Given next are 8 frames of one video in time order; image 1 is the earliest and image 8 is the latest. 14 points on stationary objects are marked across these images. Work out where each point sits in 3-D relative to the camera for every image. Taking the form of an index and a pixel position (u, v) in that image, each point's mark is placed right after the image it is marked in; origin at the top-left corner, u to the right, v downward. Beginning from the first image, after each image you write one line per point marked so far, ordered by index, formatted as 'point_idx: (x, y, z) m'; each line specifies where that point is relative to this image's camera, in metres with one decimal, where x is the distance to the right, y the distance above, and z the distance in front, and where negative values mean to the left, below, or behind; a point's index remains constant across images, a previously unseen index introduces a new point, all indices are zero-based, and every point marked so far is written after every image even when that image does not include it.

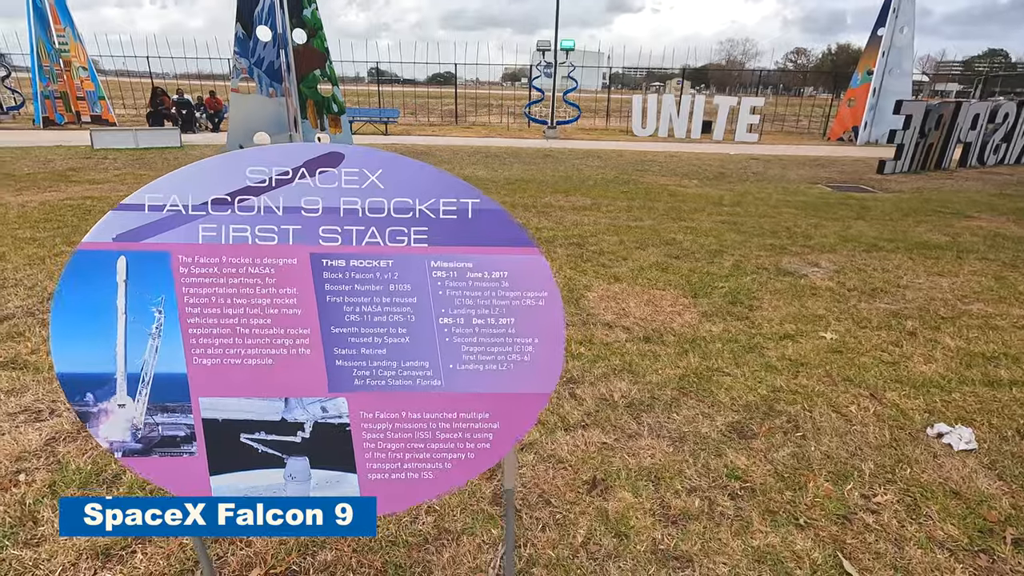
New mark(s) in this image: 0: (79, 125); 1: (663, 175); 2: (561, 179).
0: (-14.5, +5.5, +17.9) m
1: (+2.9, +2.2, +10.4) m
2: (+0.8, +1.8, +9.1) m
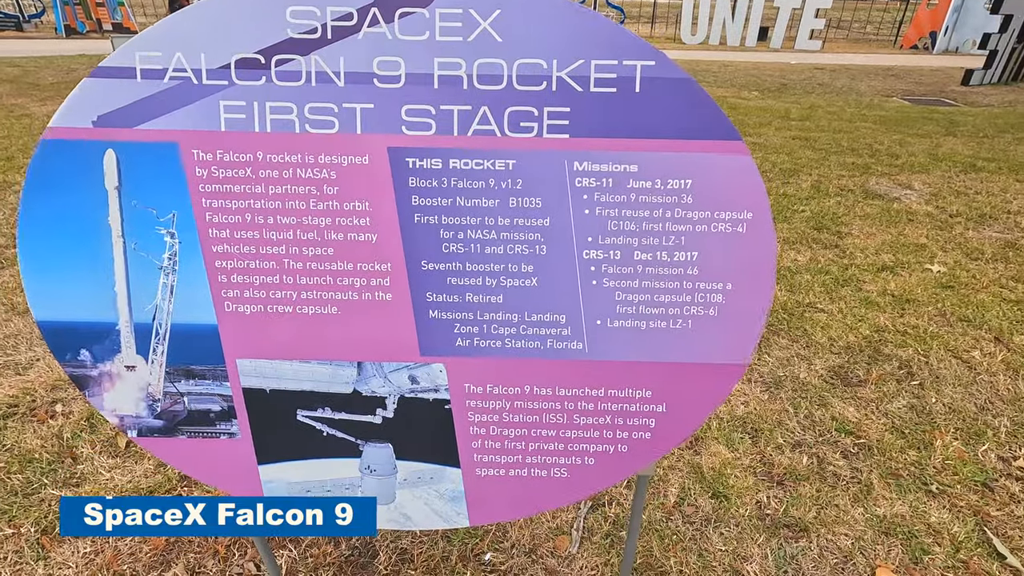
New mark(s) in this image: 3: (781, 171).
0: (-13.3, +8.2, +17.4) m
1: (+3.6, +3.6, +9.5) m
2: (+1.5, +3.1, +8.4) m
3: (+2.3, +1.0, +4.5) m
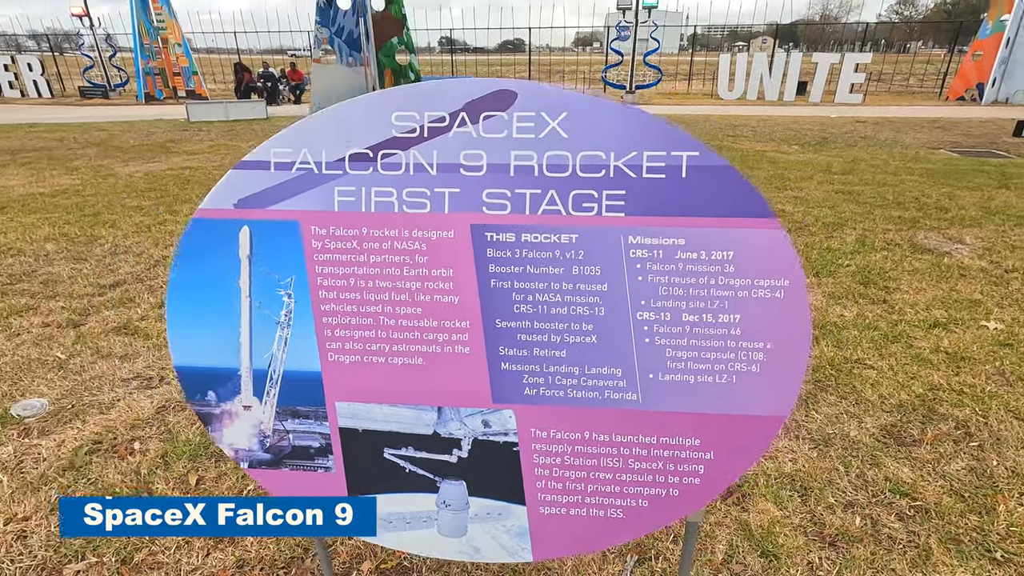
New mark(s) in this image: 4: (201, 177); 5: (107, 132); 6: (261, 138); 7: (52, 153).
0: (-11.9, +6.7, +19.0) m
1: (+4.4, +2.6, +9.6) m
2: (+2.2, +2.2, +8.6) m
3: (+2.6, +0.5, +4.5) m
4: (-3.7, +1.3, +6.4) m
5: (-8.1, +3.1, +10.7) m
6: (-4.5, +2.7, +9.6) m
7: (-6.9, +2.0, +8.1) m
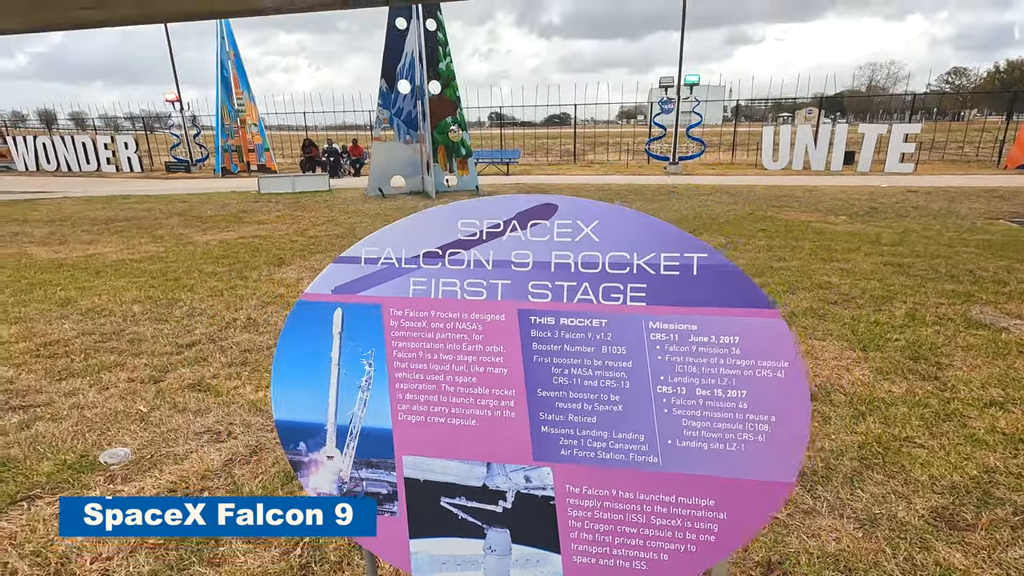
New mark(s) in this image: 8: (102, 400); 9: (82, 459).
0: (-10.2, +4.5, +20.7) m
1: (+5.2, +1.4, +9.6) m
2: (+2.9, +1.1, +8.7) m
3: (+3.0, -0.1, +4.4) m
4: (-3.2, +0.6, +6.9) m
5: (-7.1, +1.9, +11.8) m
6: (-3.7, +1.5, +10.4) m
7: (-6.2, +1.1, +8.9) m
8: (-2.5, -0.7, +3.2) m
9: (-2.2, -0.9, +2.8) m
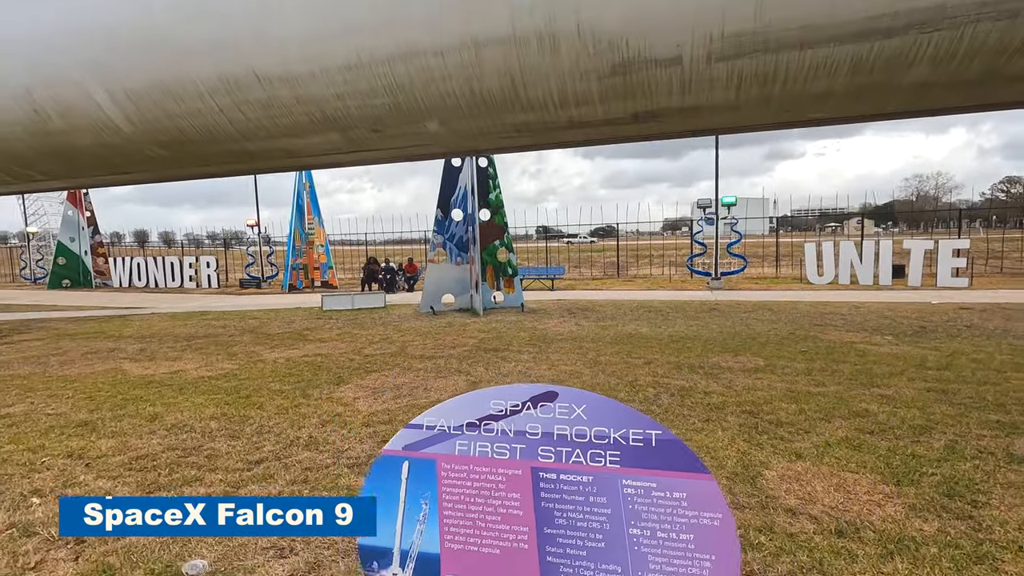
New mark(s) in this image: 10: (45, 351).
0: (-8.3, 0.0, +22.4) m
1: (+6.0, -0.7, +9.5) m
2: (+3.6, -0.8, +8.9) m
3: (+3.3, -1.2, +4.4) m
4: (-2.6, -1.1, +7.5) m
5: (-6.1, -0.7, +12.9) m
6: (-2.8, -0.8, +11.1) m
7: (-5.4, -0.9, +9.9) m
8: (-2.3, -1.5, +3.6) m
9: (-2.0, -1.6, +3.1) m
10: (-8.1, -1.1, +9.3) m
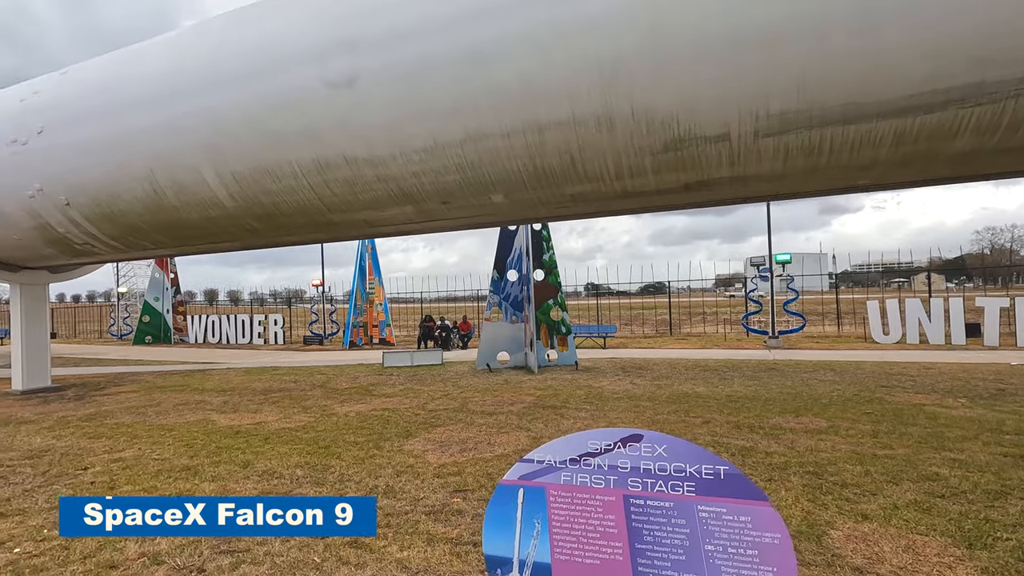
0: (-6.1, -2.5, +23.3) m
1: (+7.0, -1.8, +9.2) m
2: (+4.6, -1.8, +8.8) m
3: (+3.9, -1.7, +4.4) m
4: (-1.7, -1.9, +8.0) m
5: (-4.8, -2.2, +13.6) m
6: (-1.6, -2.0, +11.6) m
7: (-4.4, -2.1, +10.5) m
8: (-1.8, -2.0, +4.0) m
9: (-1.6, -2.0, +3.5) m
10: (-7.1, -2.2, +10.2) m
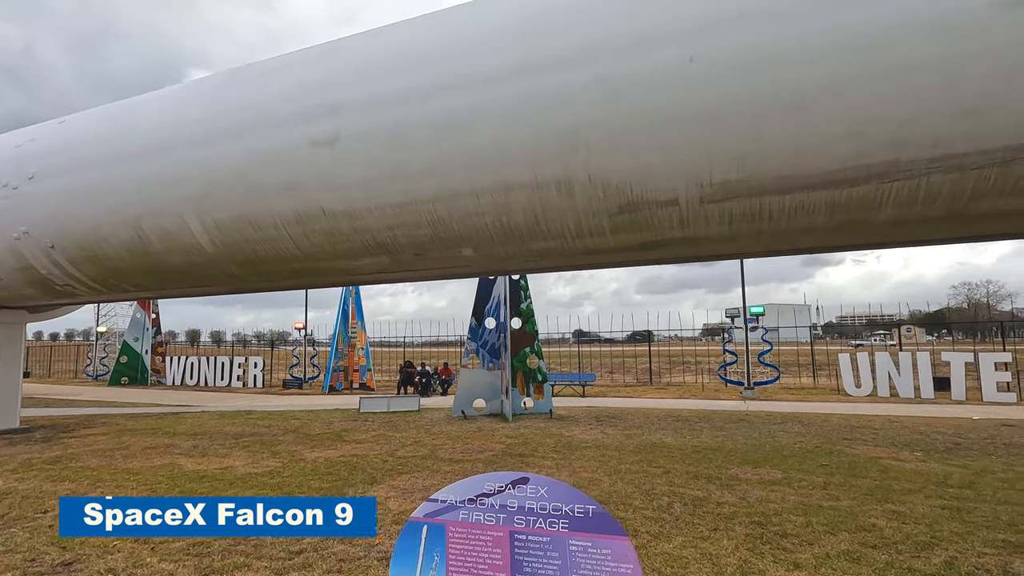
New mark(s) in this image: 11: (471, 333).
0: (-7.0, -4.4, +23.2) m
1: (+6.4, -2.8, +9.5) m
2: (+4.0, -2.7, +9.0) m
3: (+3.5, -2.2, +4.6) m
4: (-2.2, -2.6, +8.0) m
5: (-5.4, -3.3, +13.6) m
6: (-2.2, -3.1, +11.6) m
7: (-4.9, -3.0, +10.5) m
8: (-2.2, -2.3, +4.1) m
9: (-2.0, -2.4, +3.6) m
10: (-7.6, -3.0, +10.2) m
11: (-1.1, -1.2, +14.6) m
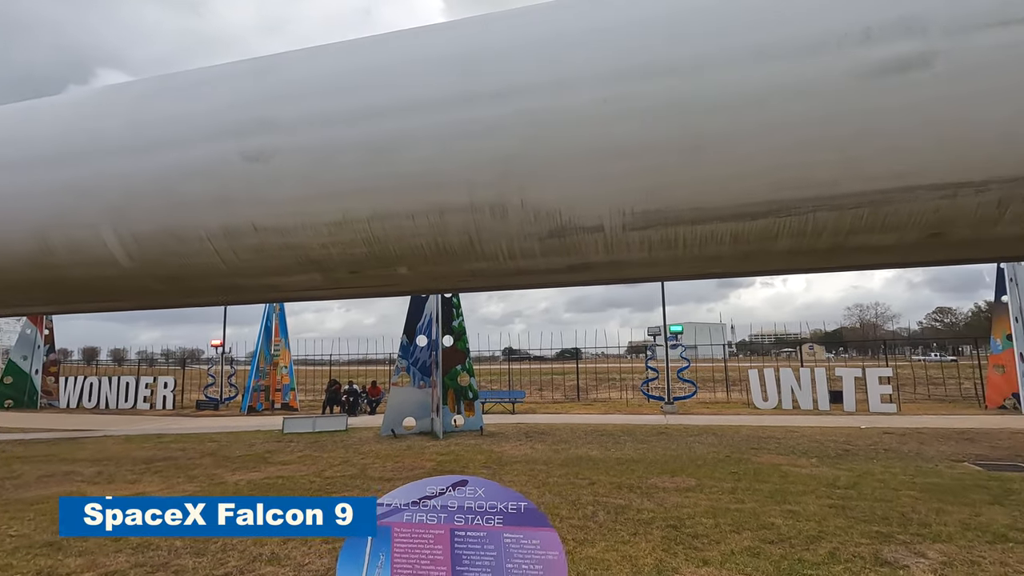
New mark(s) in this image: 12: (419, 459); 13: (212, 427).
0: (-9.9, -5.1, +22.2) m
1: (+5.2, -3.2, +10.4) m
2: (+2.8, -3.1, +9.6) m
3: (+2.8, -2.4, +5.2) m
4: (-3.2, -2.9, +7.8) m
5: (-7.1, -3.7, +12.9) m
6: (-3.7, -3.4, +11.4) m
7: (-6.2, -3.2, +9.9) m
8: (-2.7, -2.5, +3.9) m
9: (-2.4, -2.5, +3.4) m
10: (-8.9, -3.2, +9.2) m
11: (-3.0, -1.7, +14.6) m
12: (-1.7, -3.2, +9.9) m
13: (-9.2, -4.2, +16.2) m
